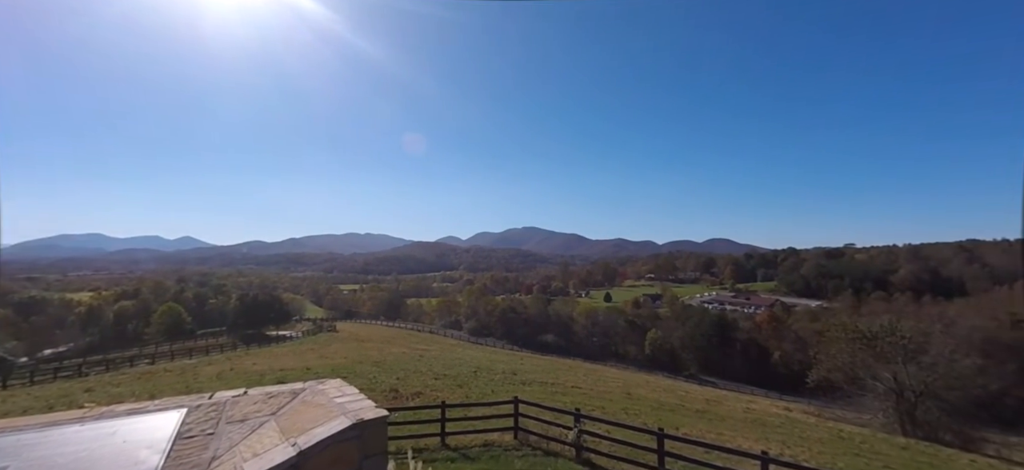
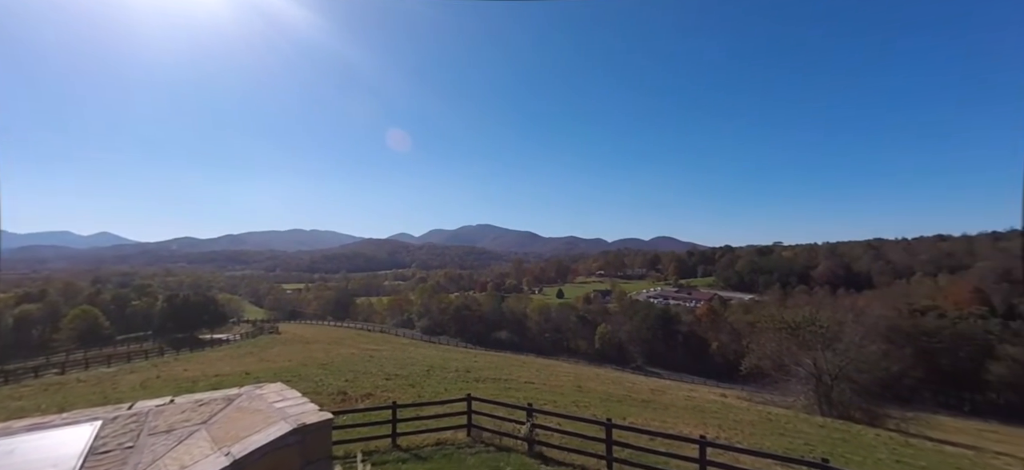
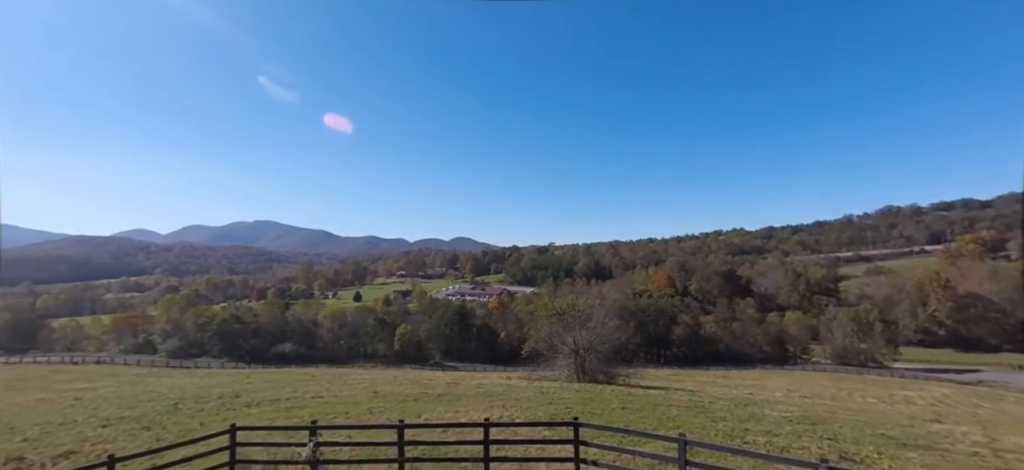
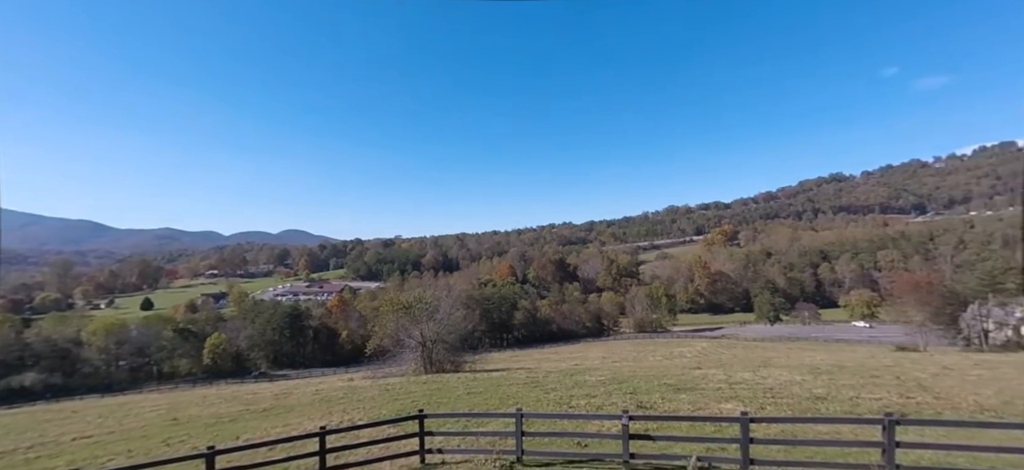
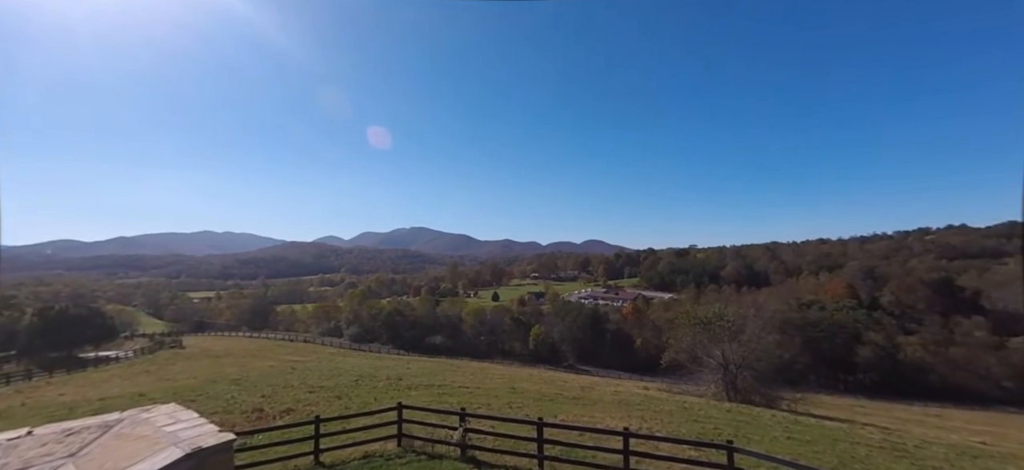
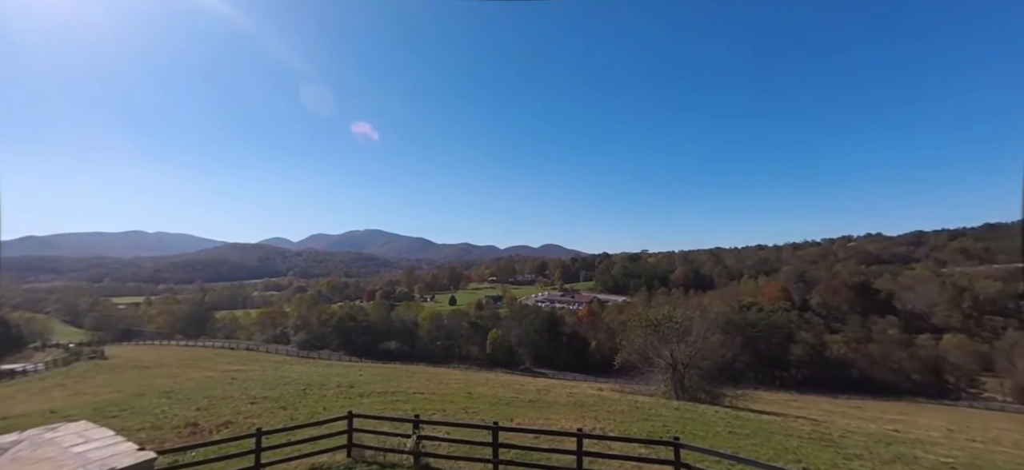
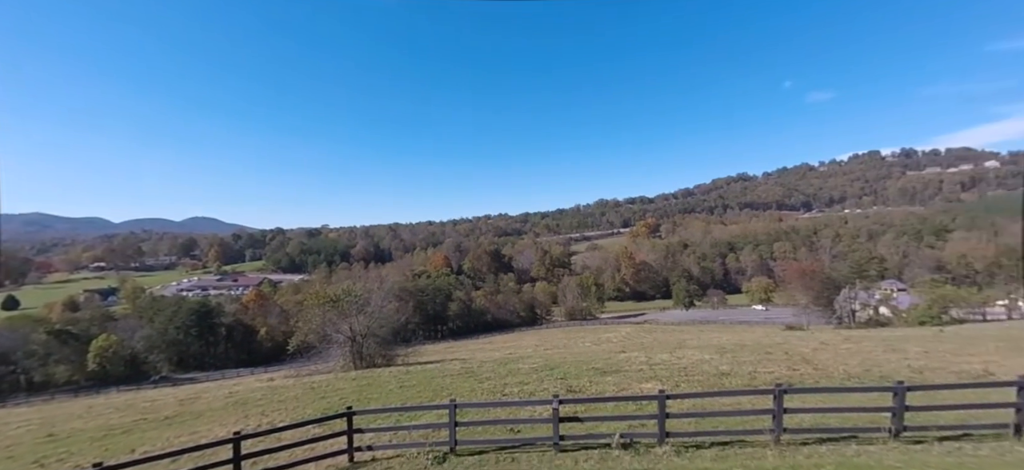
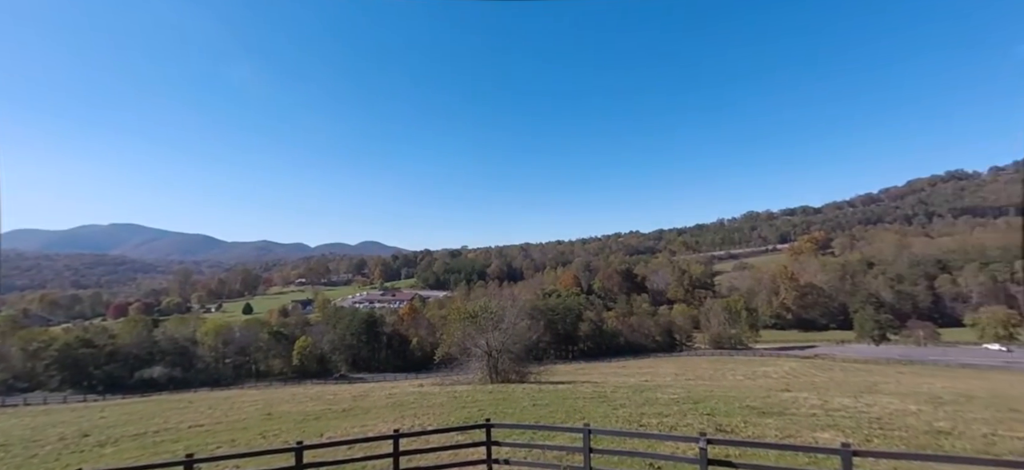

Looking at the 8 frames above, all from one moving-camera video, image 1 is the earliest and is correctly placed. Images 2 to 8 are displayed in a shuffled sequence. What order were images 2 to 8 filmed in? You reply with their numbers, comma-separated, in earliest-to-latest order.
2, 5, 6, 3, 8, 4, 7
